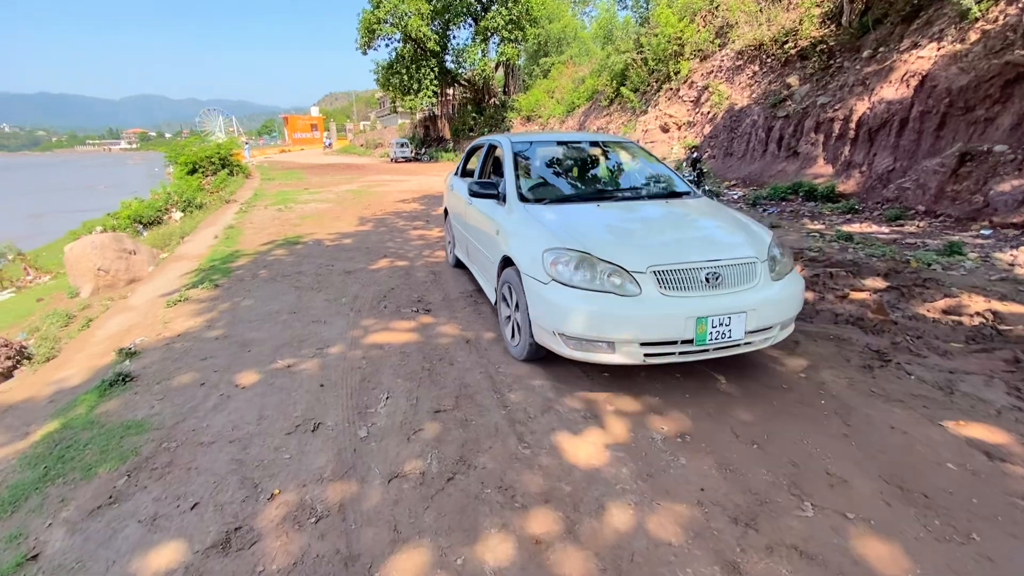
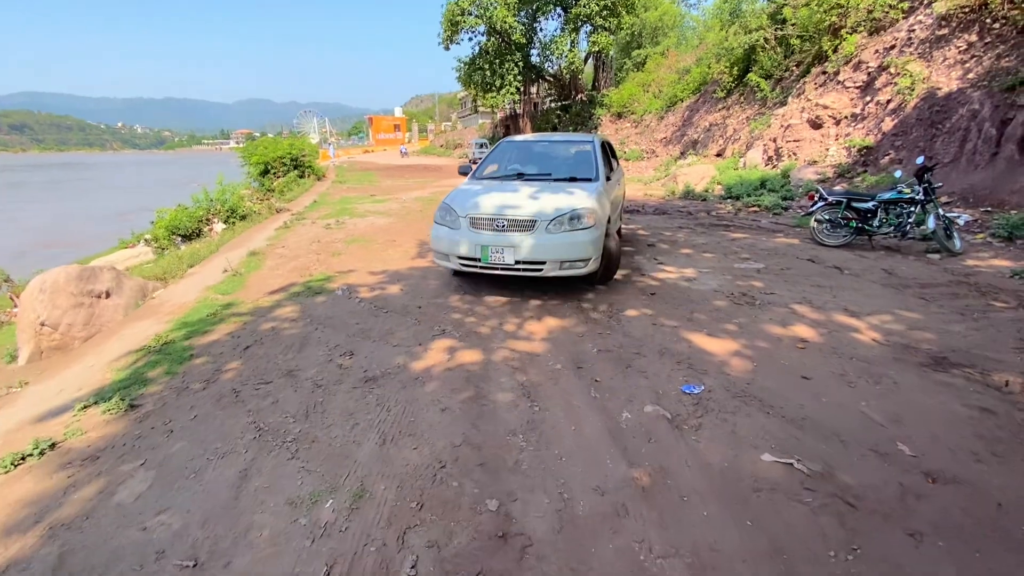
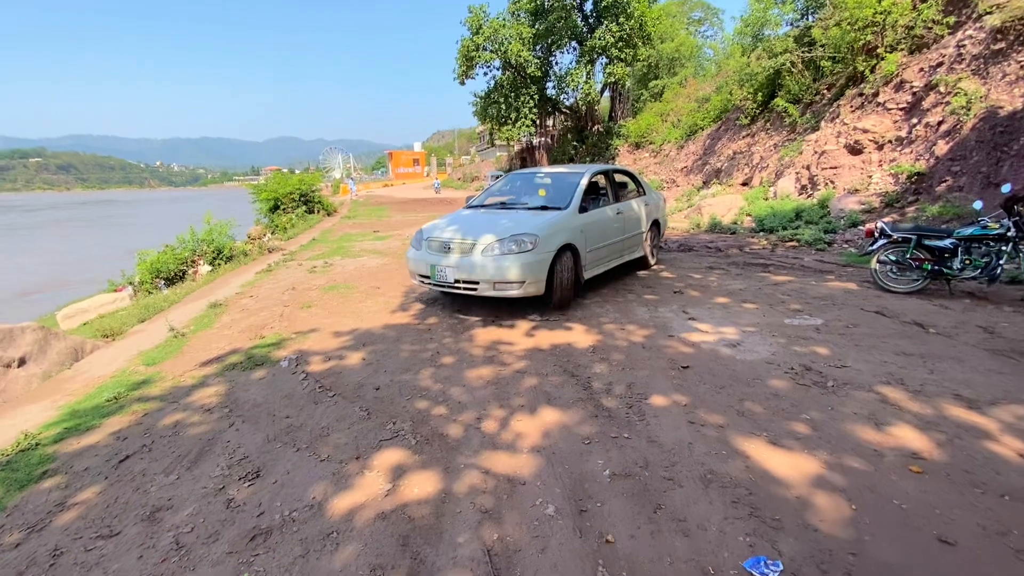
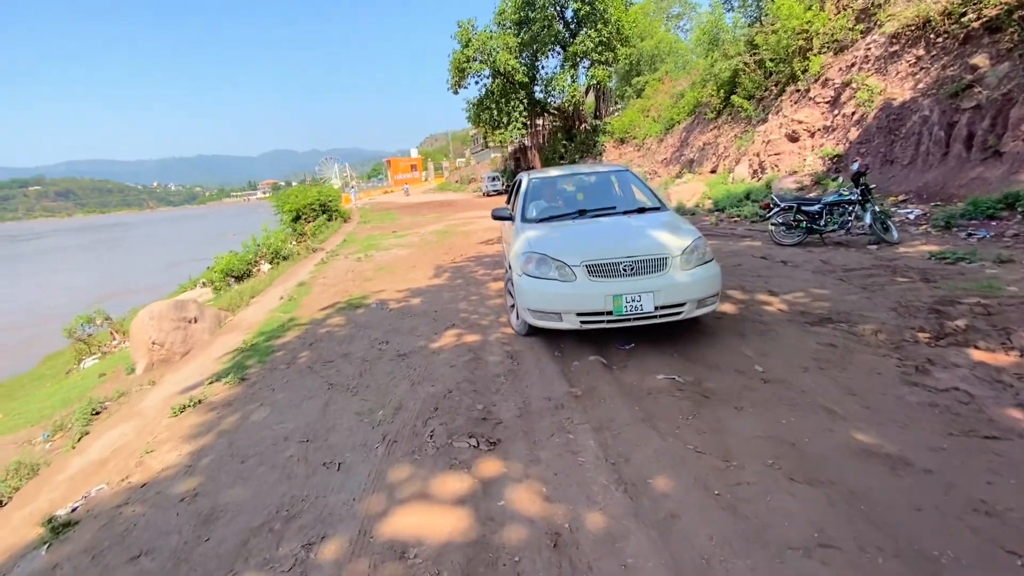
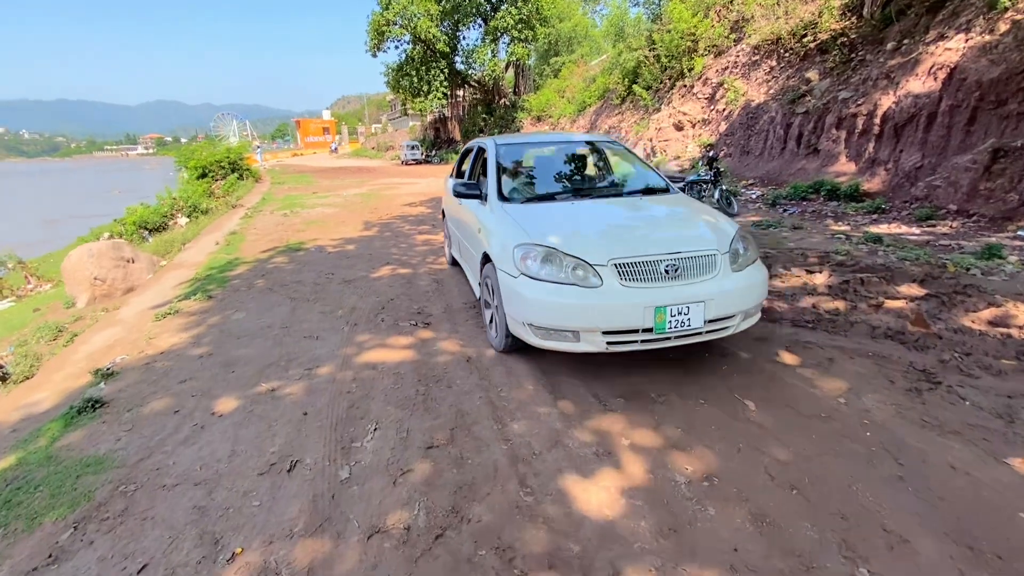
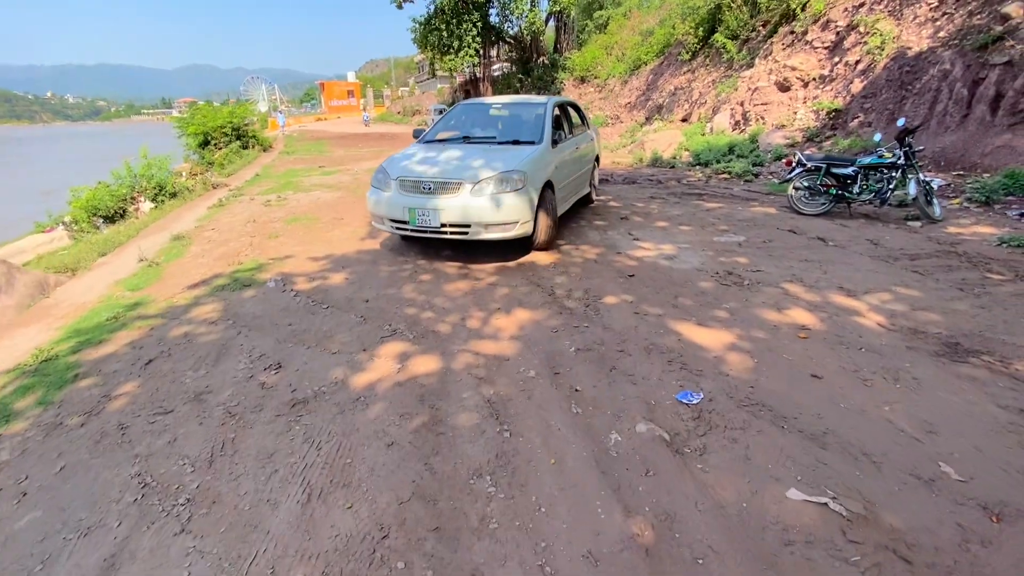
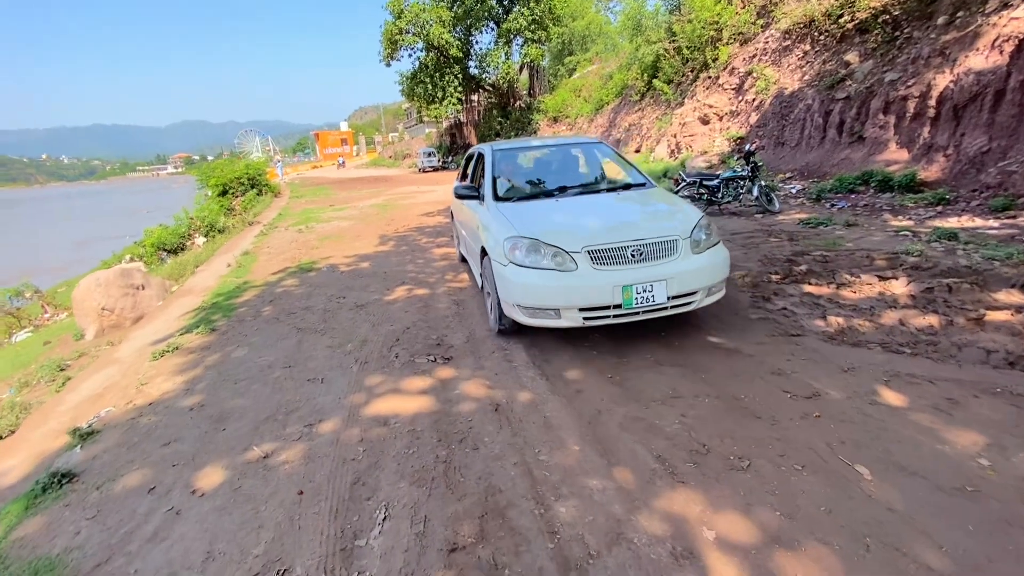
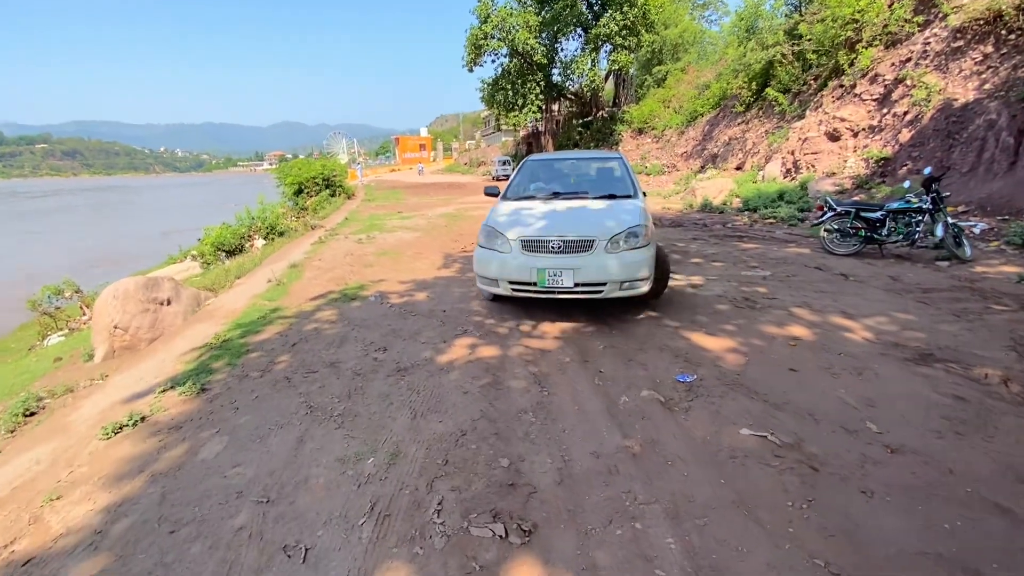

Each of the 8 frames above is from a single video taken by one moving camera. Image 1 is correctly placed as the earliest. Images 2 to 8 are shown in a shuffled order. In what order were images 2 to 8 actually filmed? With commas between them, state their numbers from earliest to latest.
5, 7, 4, 8, 2, 6, 3
